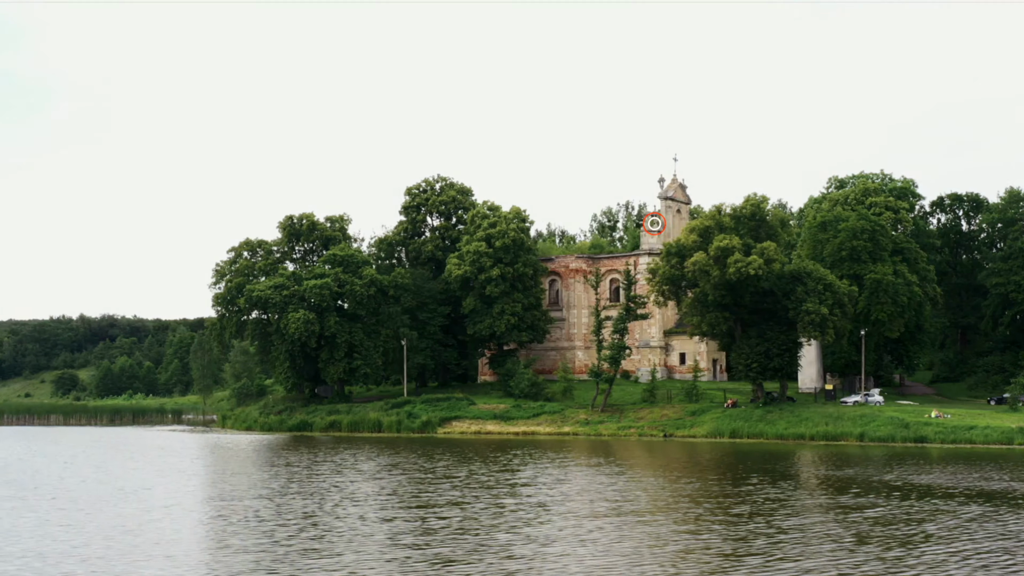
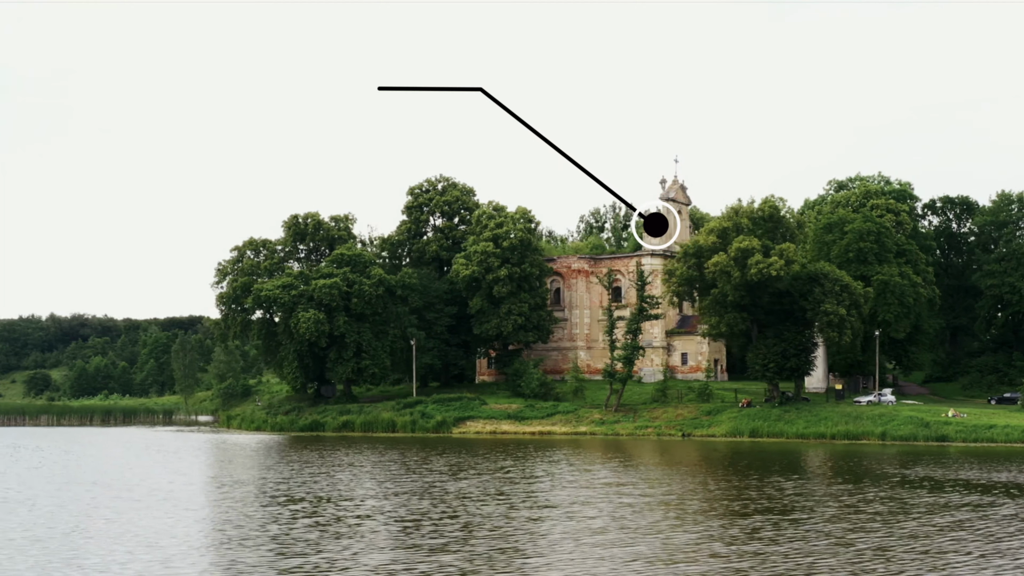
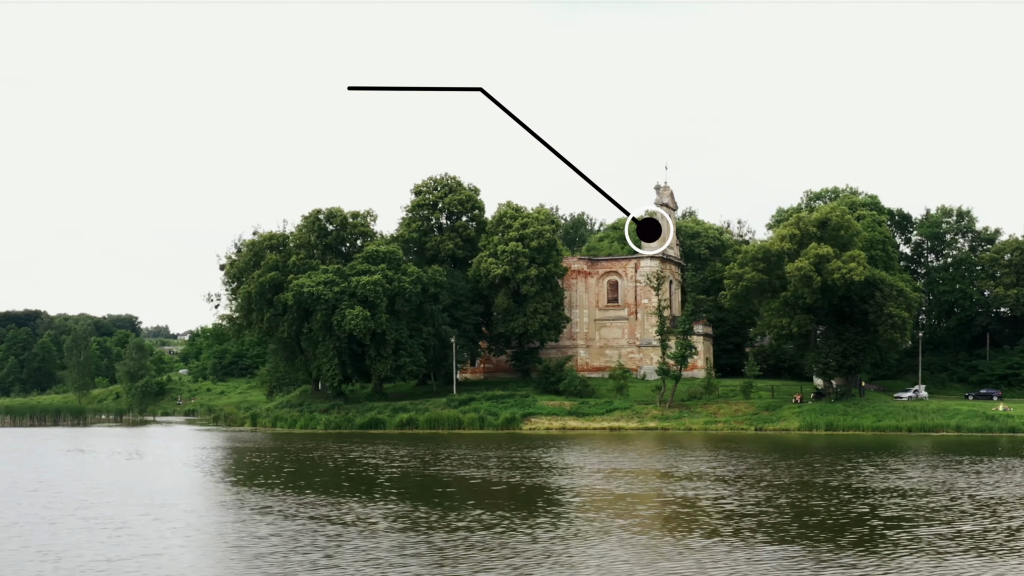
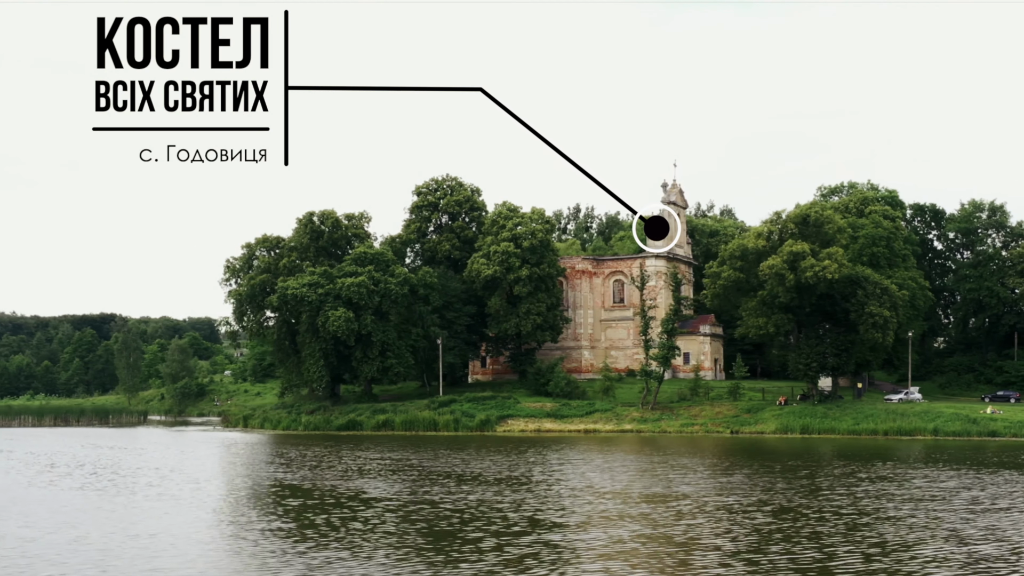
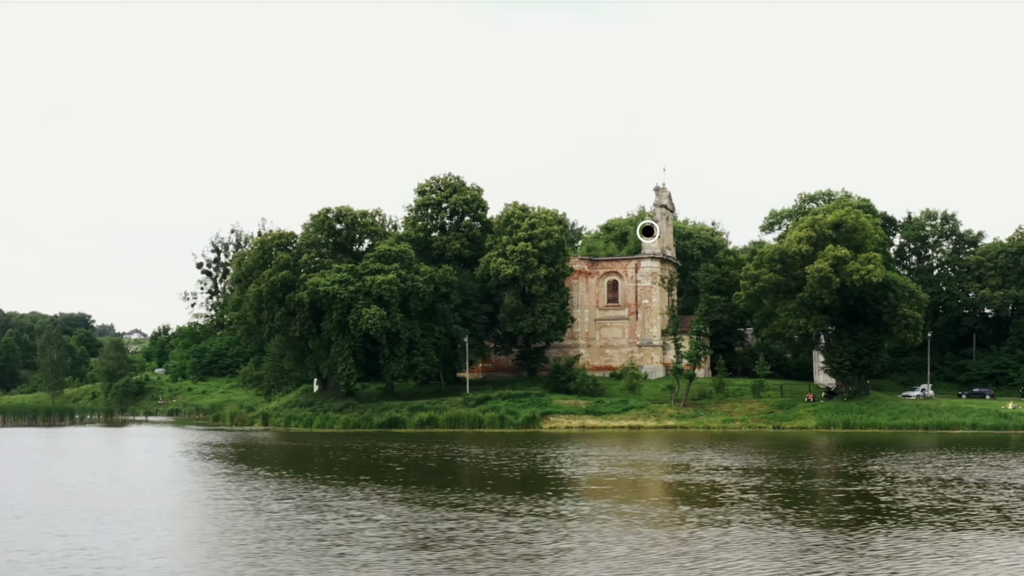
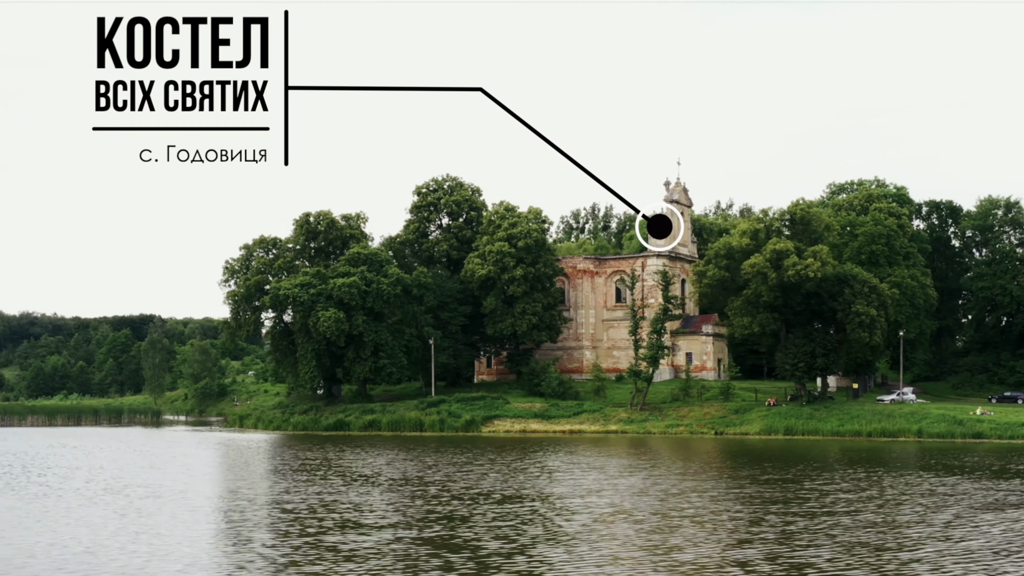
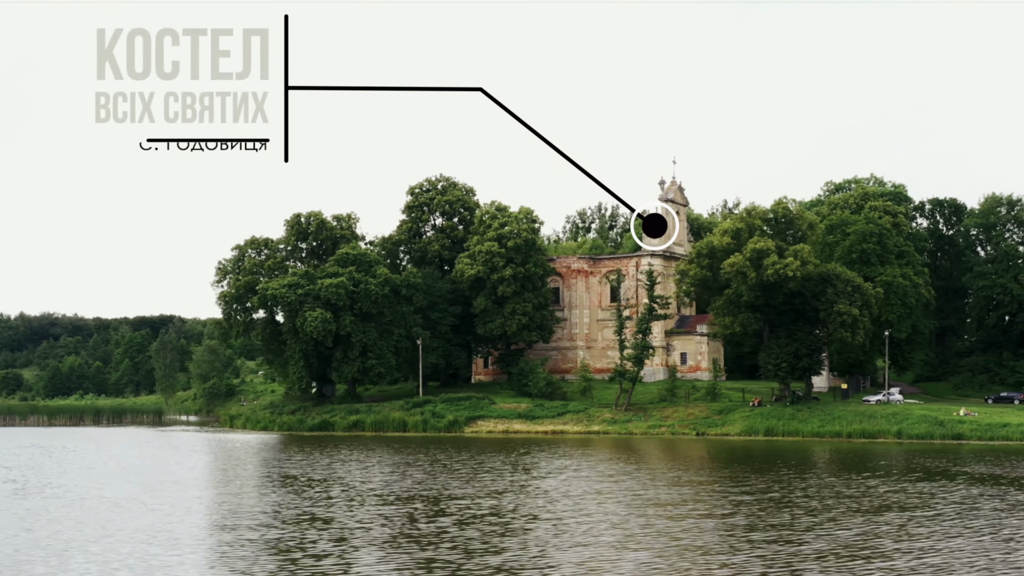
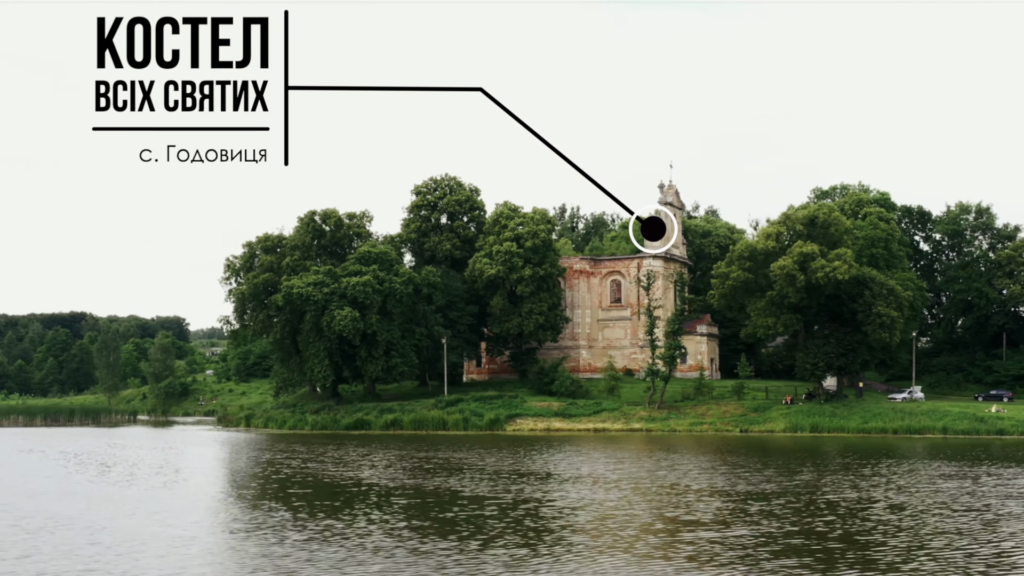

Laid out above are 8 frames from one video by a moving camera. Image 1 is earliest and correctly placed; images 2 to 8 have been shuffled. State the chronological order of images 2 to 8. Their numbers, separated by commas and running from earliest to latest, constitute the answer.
2, 7, 6, 4, 8, 3, 5
